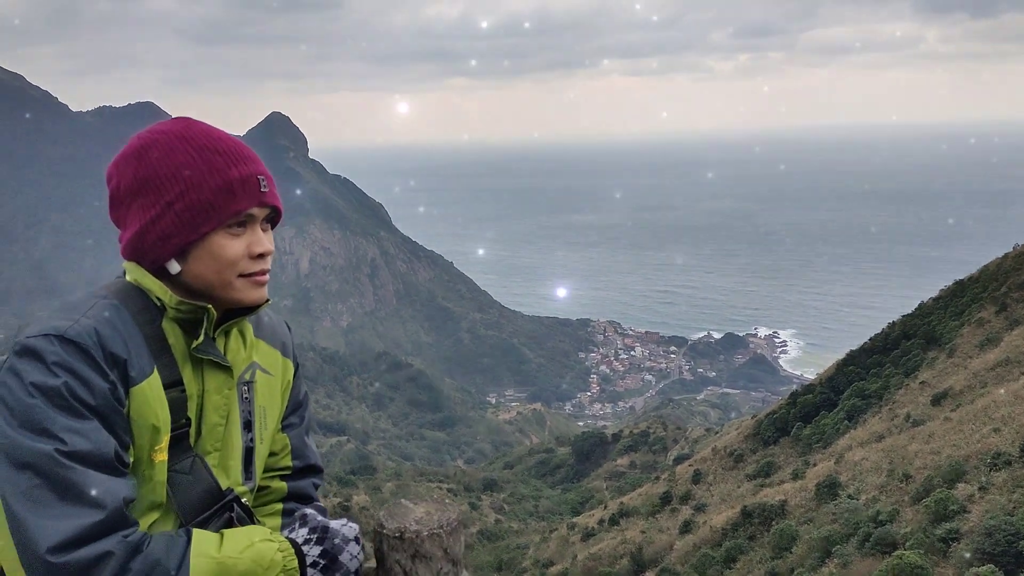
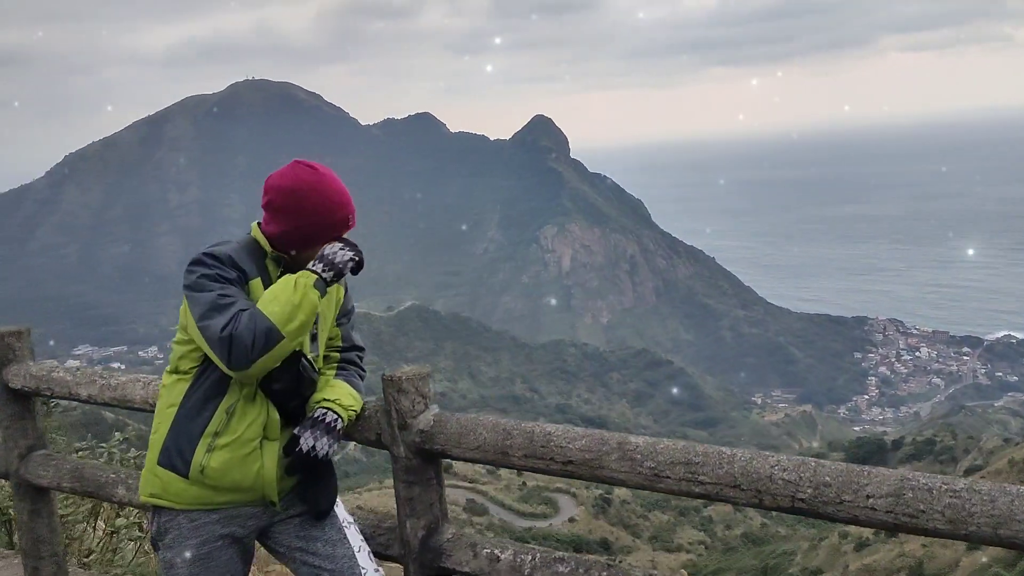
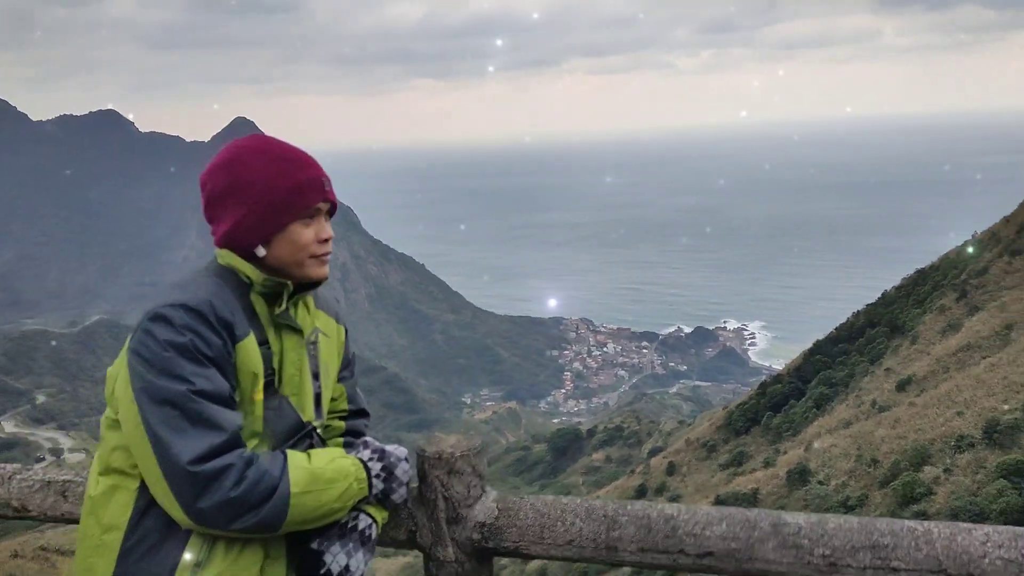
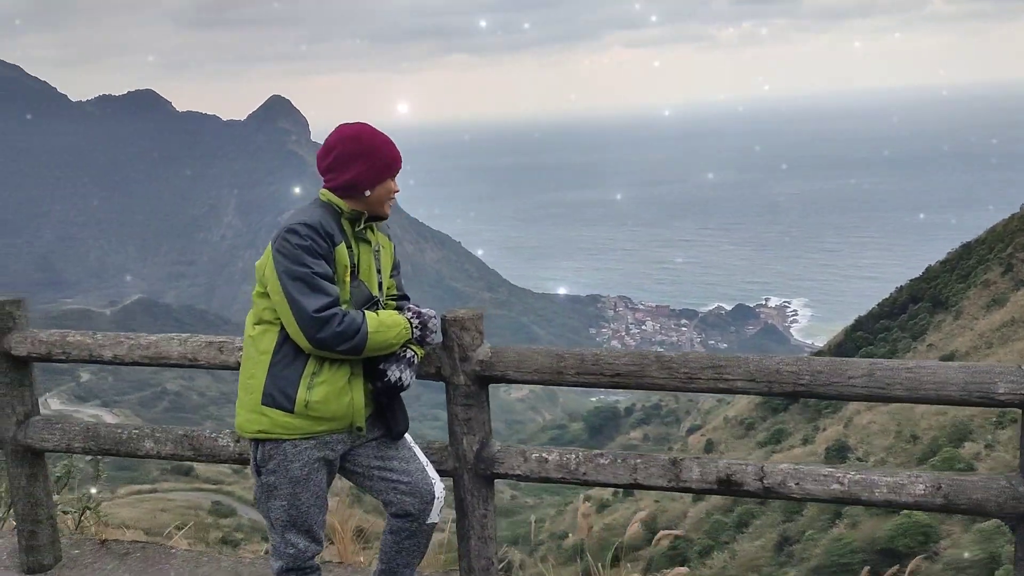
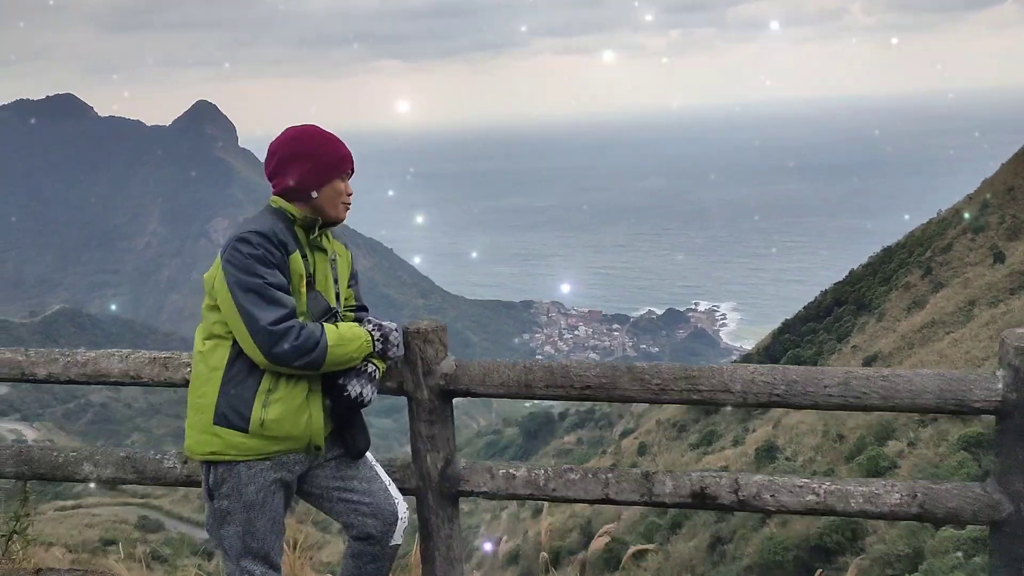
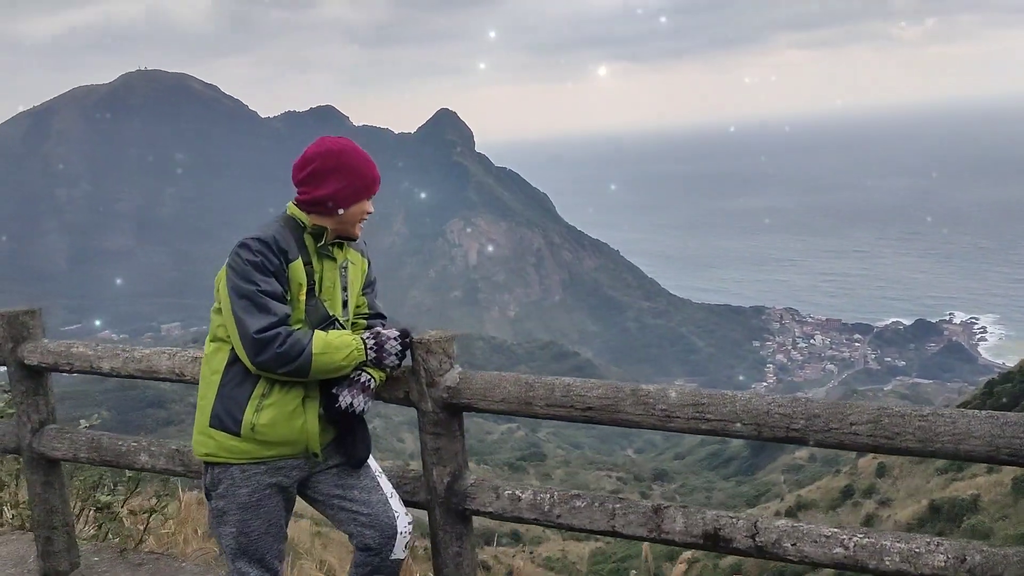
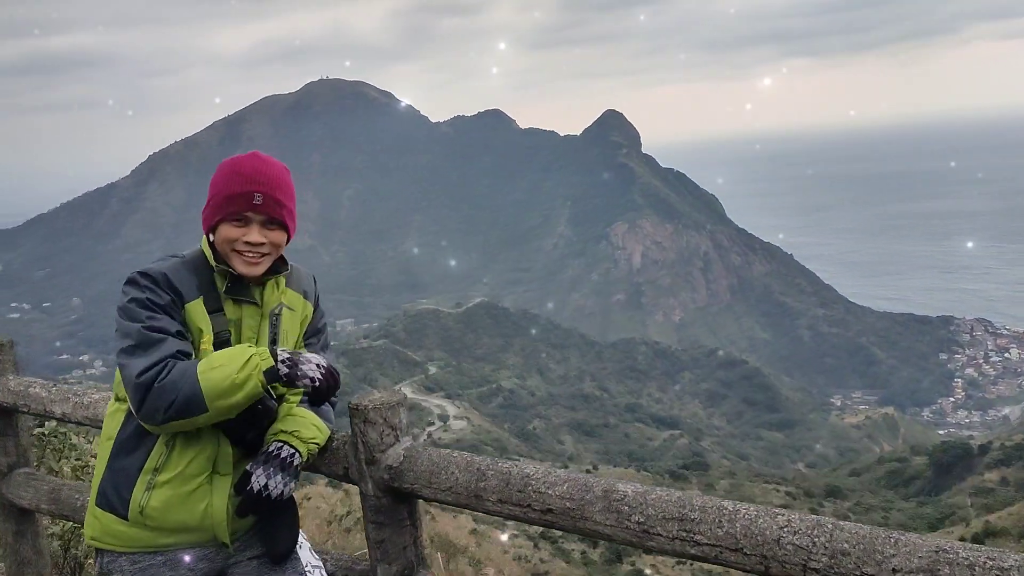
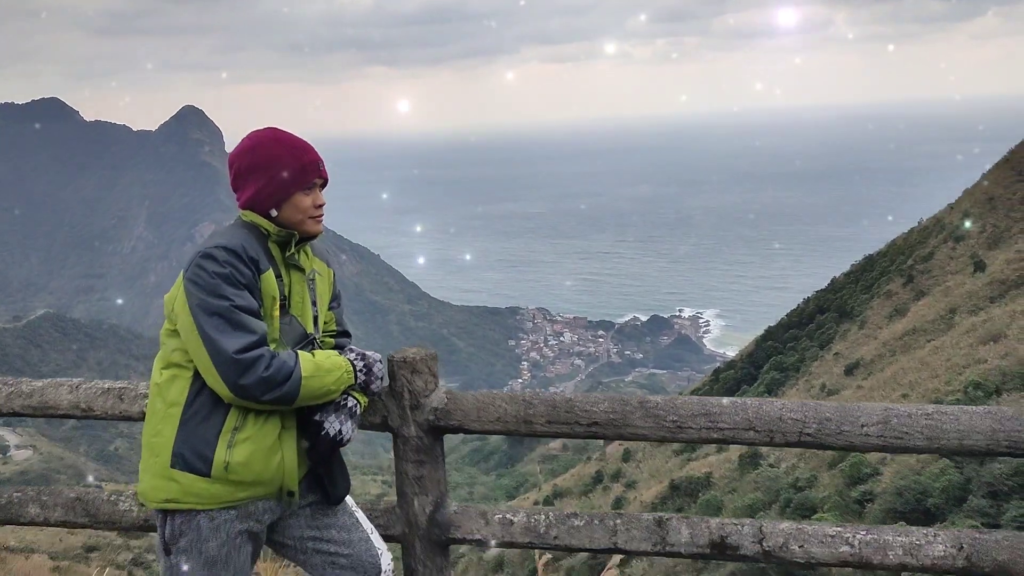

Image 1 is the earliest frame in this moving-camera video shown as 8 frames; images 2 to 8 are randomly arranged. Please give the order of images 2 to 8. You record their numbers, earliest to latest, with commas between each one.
3, 8, 5, 4, 6, 2, 7
